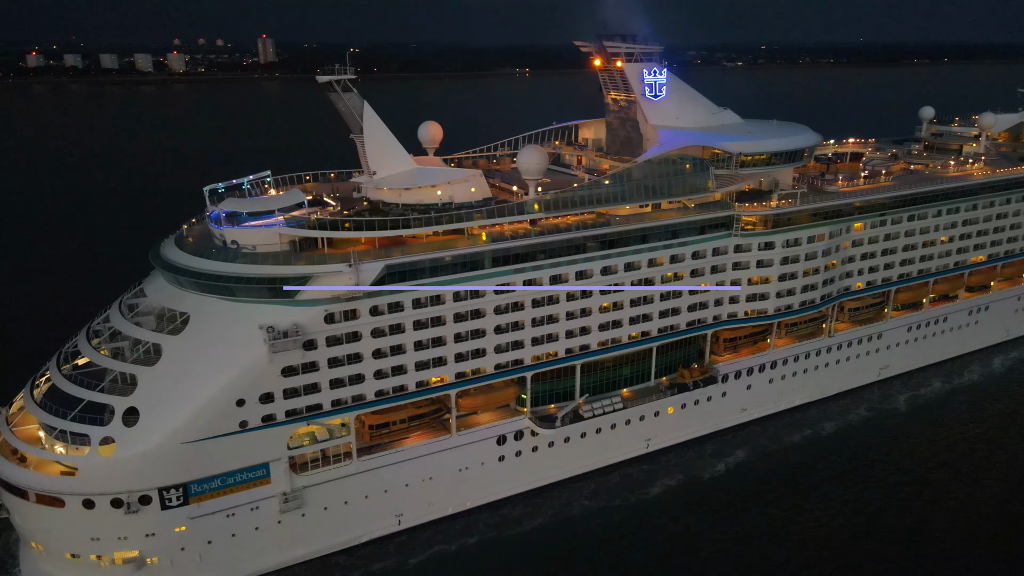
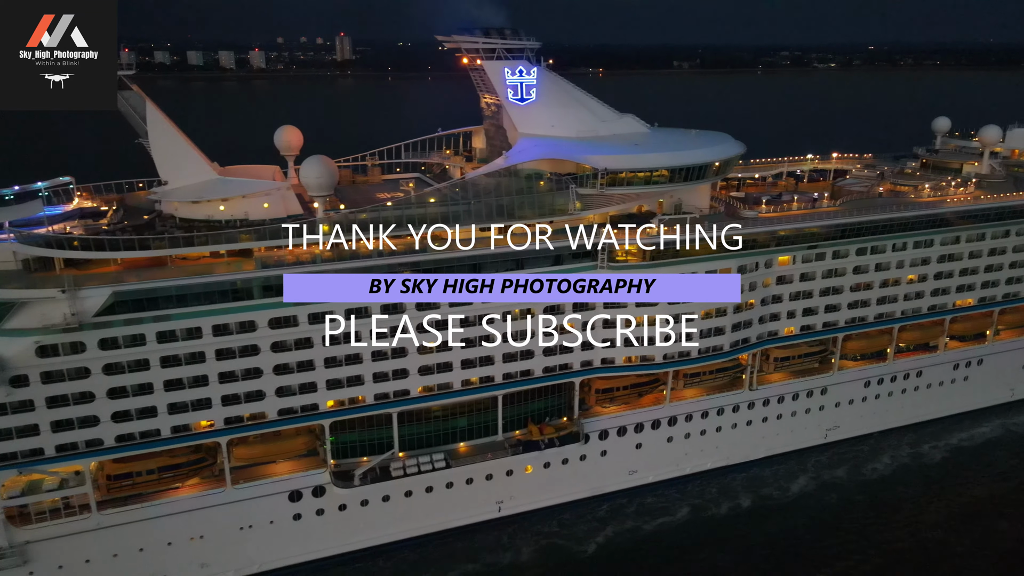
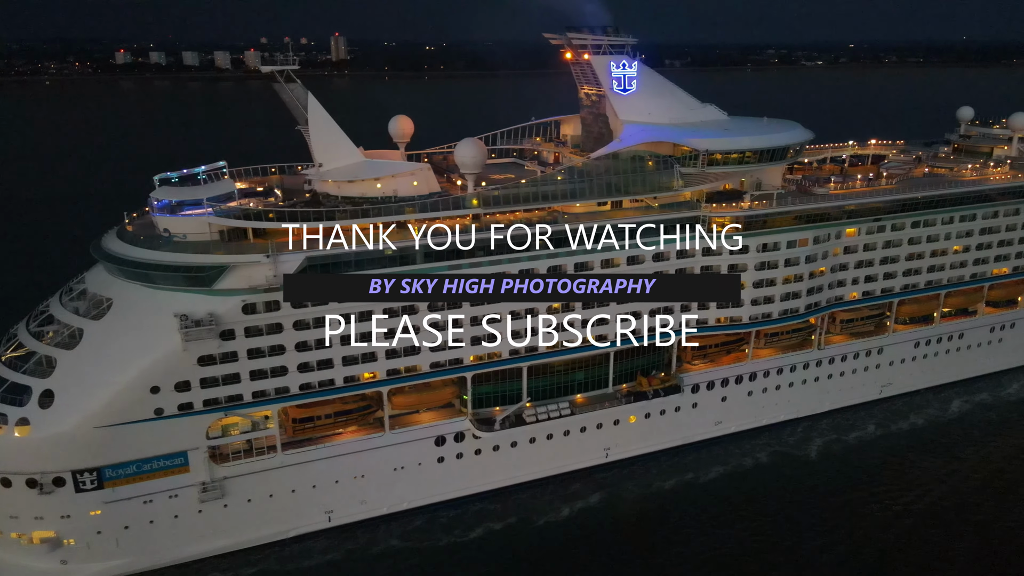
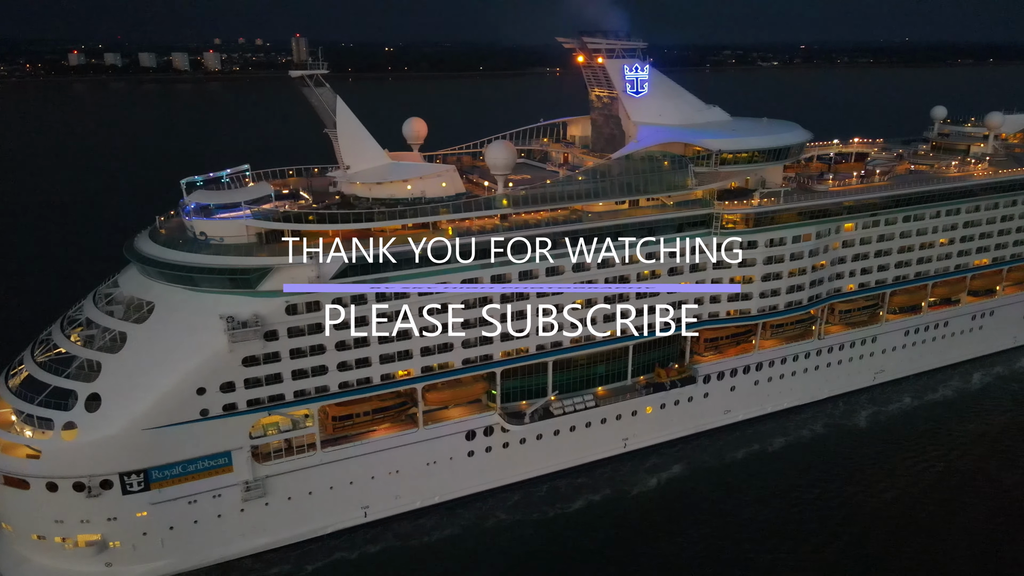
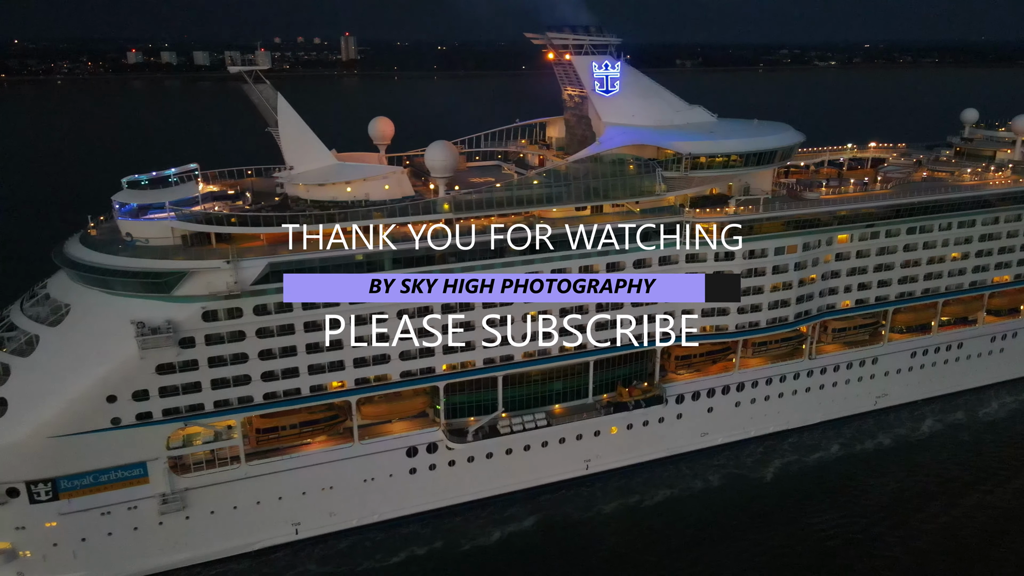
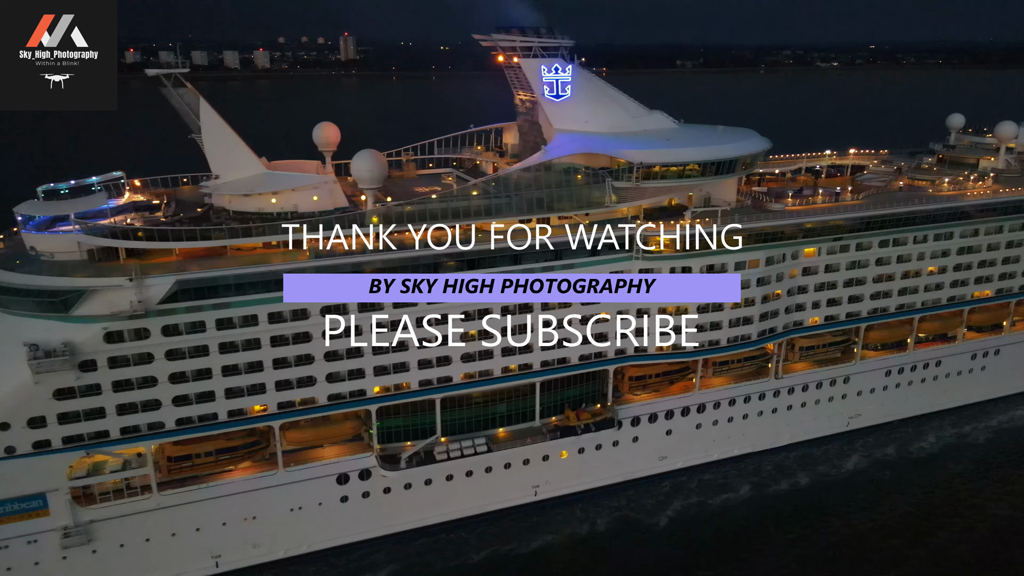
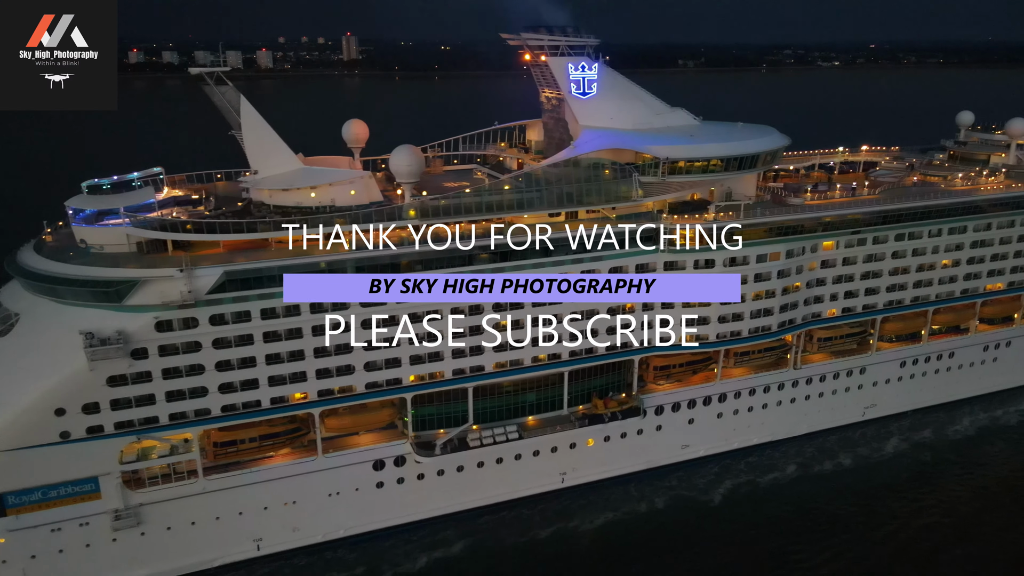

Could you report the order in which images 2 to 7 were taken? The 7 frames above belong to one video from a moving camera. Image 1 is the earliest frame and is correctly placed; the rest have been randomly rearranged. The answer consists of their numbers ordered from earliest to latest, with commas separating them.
4, 3, 5, 7, 6, 2
